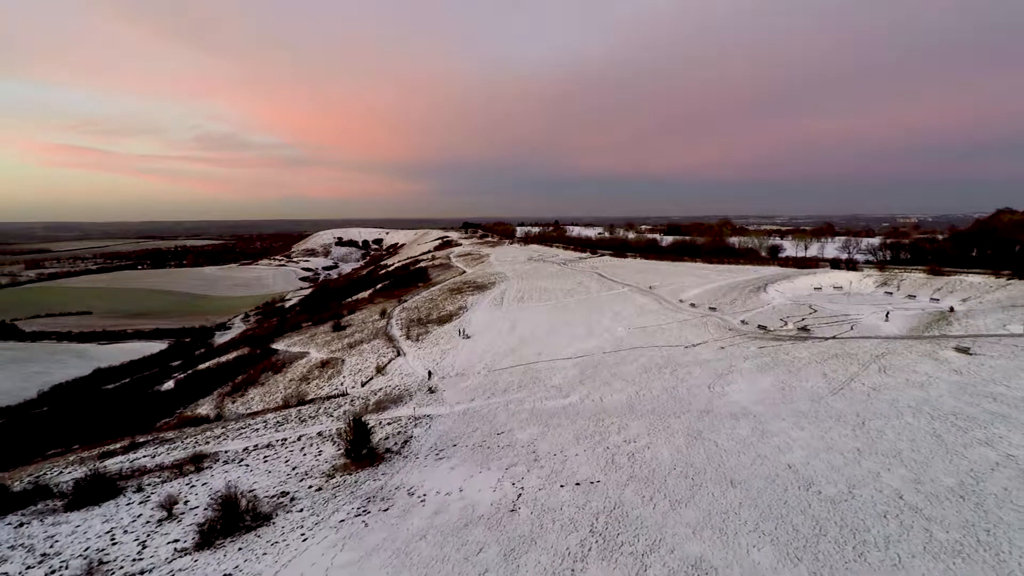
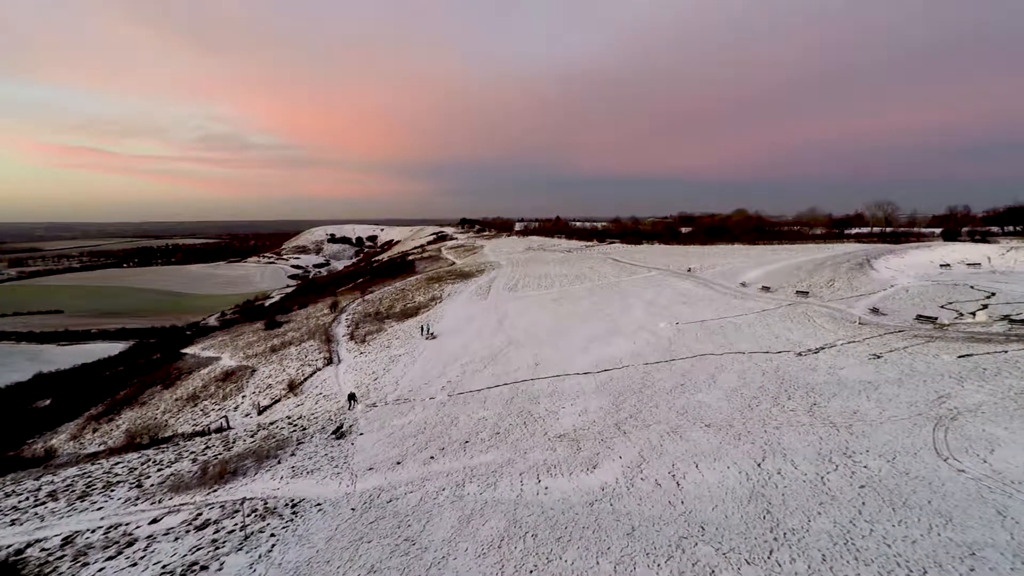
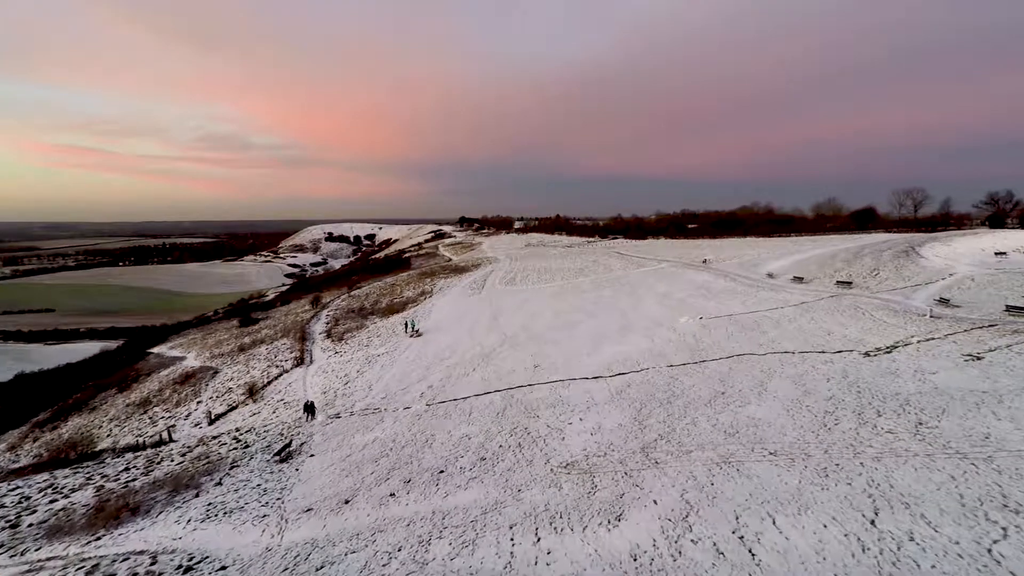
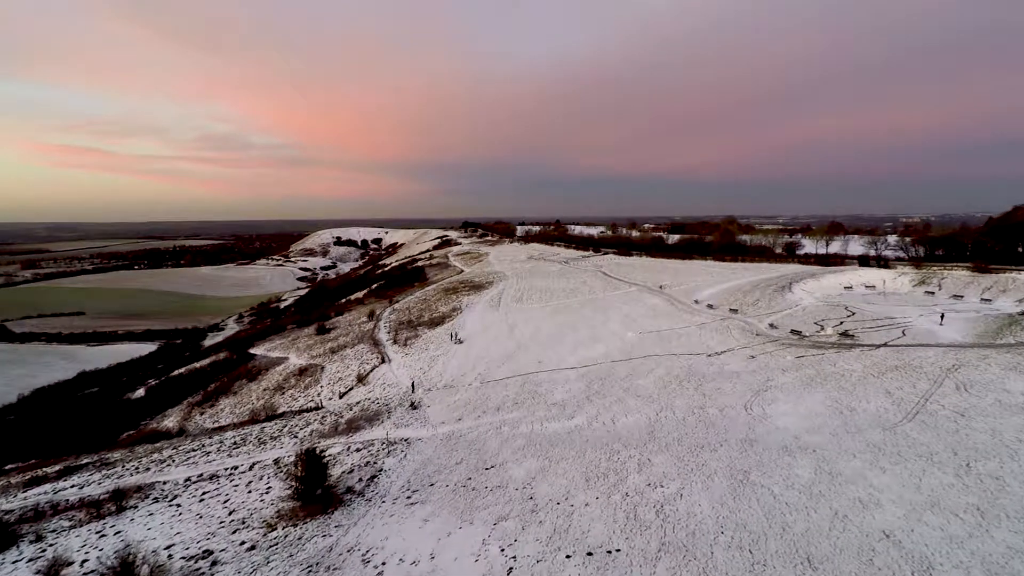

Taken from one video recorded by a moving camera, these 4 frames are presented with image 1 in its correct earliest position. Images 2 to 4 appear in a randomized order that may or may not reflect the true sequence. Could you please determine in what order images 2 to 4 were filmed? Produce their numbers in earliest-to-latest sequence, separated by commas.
4, 2, 3
